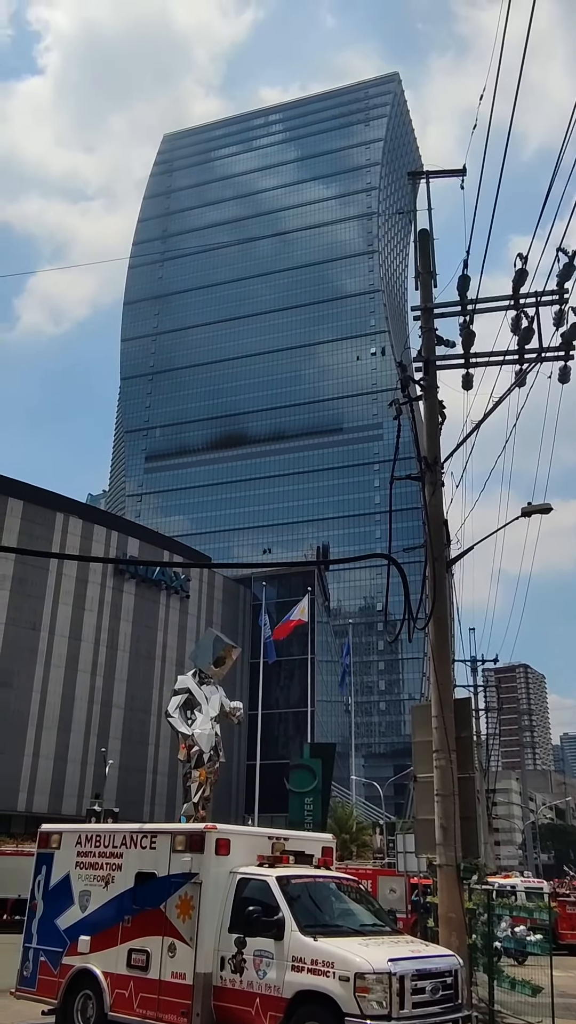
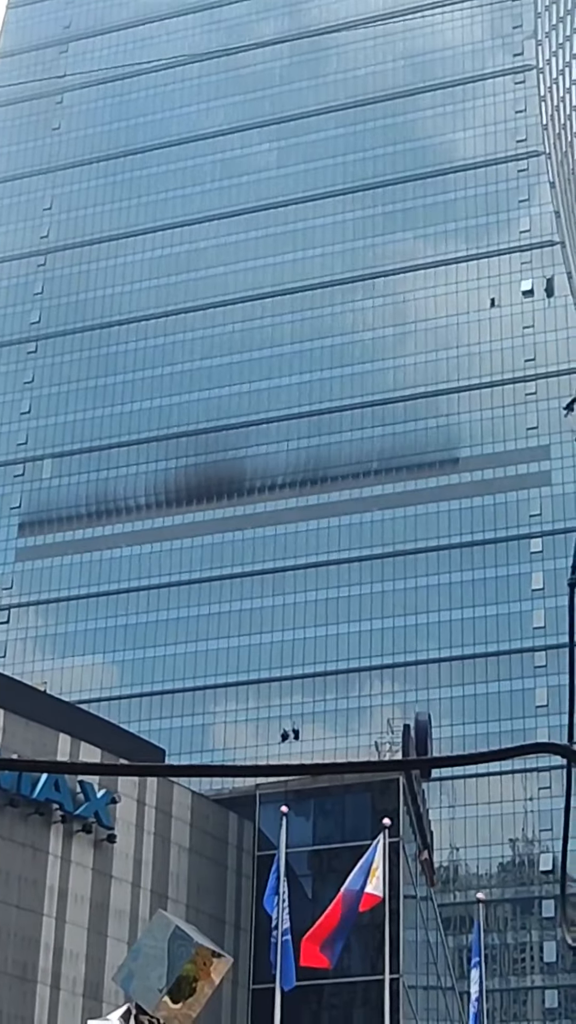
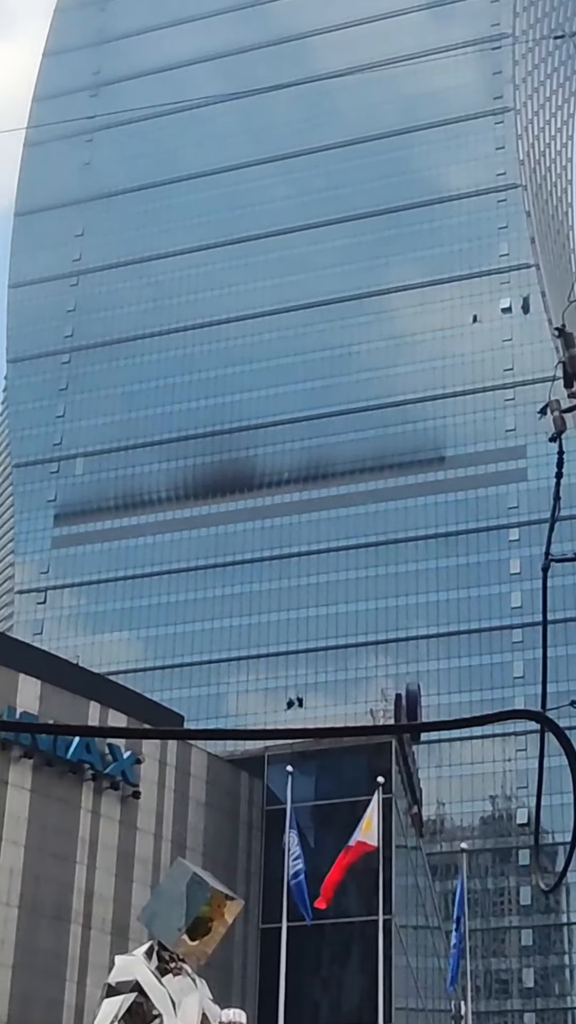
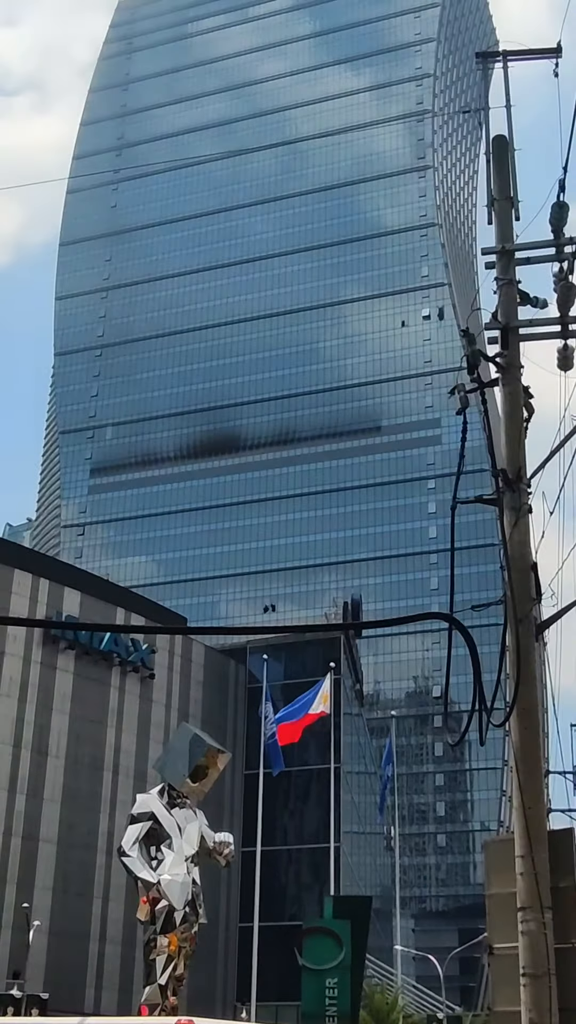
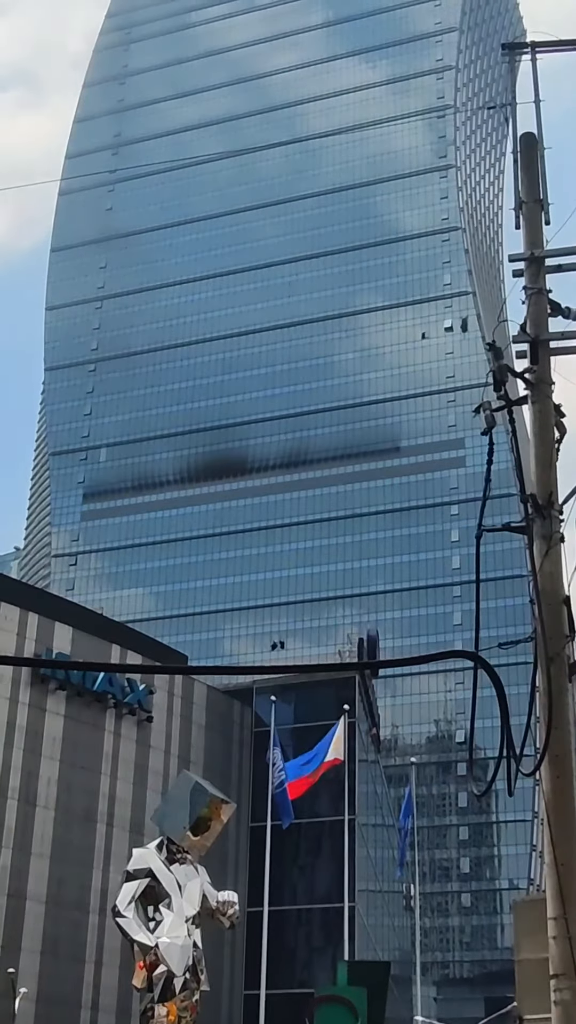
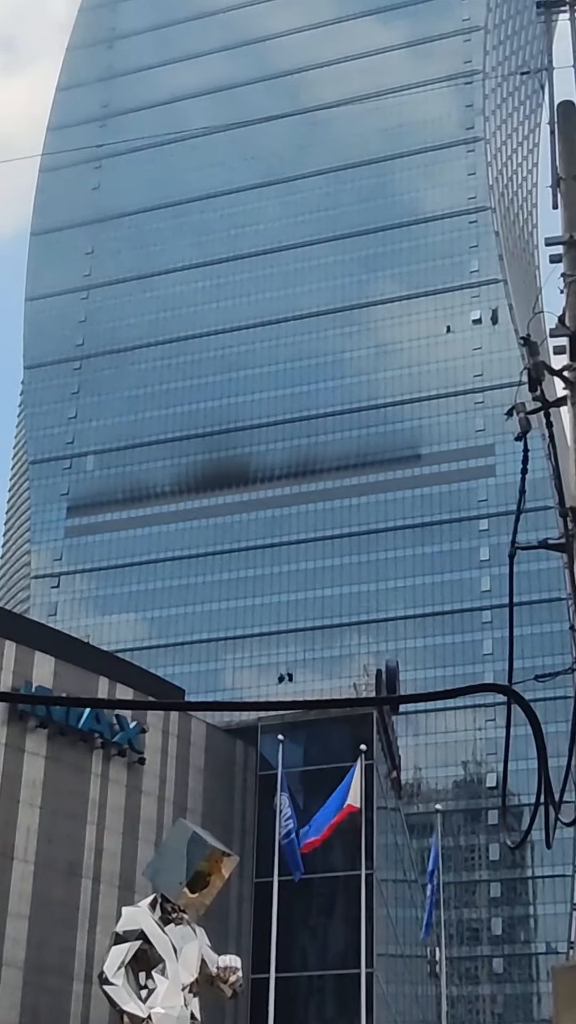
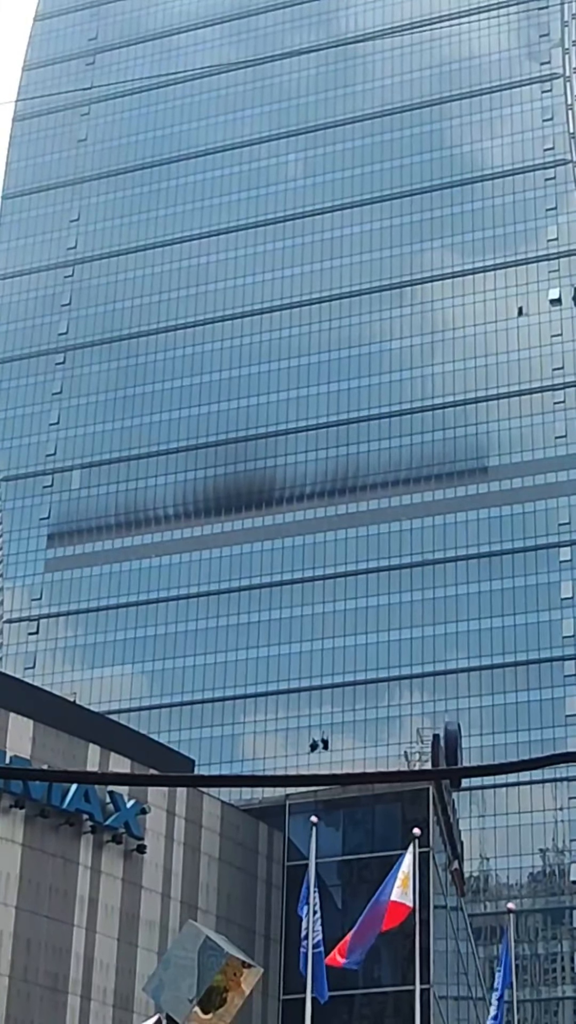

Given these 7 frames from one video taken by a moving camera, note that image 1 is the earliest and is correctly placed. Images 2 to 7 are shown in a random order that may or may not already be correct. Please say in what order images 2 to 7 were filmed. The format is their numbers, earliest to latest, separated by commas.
4, 5, 6, 3, 7, 2
